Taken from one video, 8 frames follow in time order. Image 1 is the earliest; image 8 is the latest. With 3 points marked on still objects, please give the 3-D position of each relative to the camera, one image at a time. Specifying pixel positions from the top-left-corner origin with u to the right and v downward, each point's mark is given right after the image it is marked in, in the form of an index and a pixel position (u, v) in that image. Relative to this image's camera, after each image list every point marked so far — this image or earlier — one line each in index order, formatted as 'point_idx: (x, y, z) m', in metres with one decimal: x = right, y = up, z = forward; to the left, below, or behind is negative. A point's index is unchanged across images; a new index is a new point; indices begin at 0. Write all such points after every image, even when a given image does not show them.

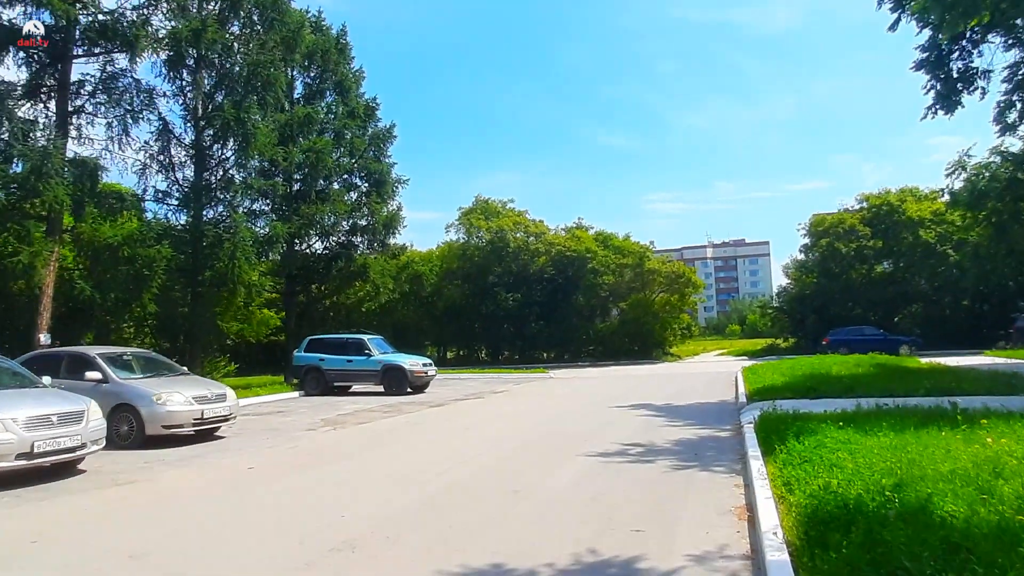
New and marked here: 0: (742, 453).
0: (+3.6, -2.6, +10.7) m
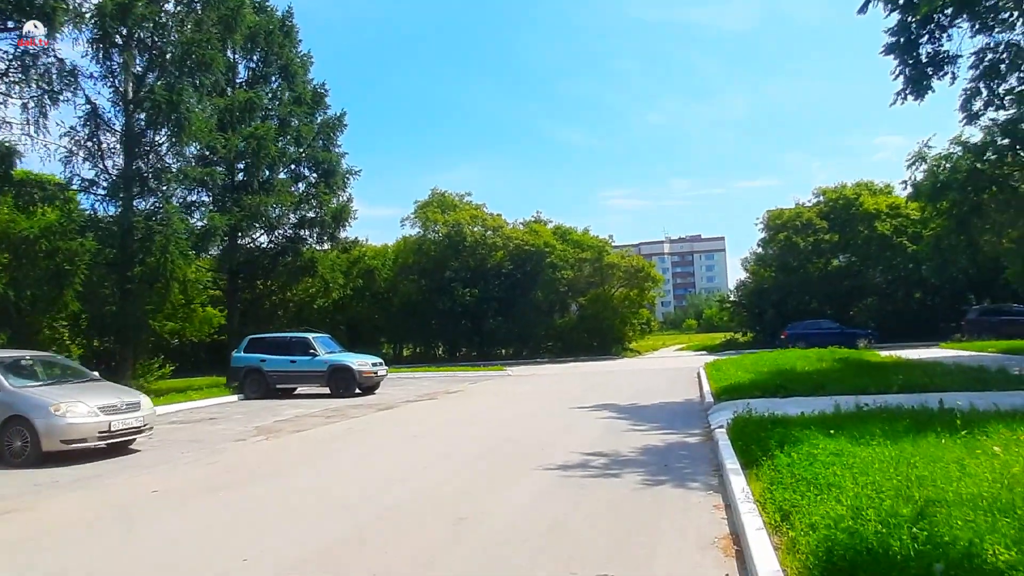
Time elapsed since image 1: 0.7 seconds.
0: (+2.9, -2.5, +9.6) m
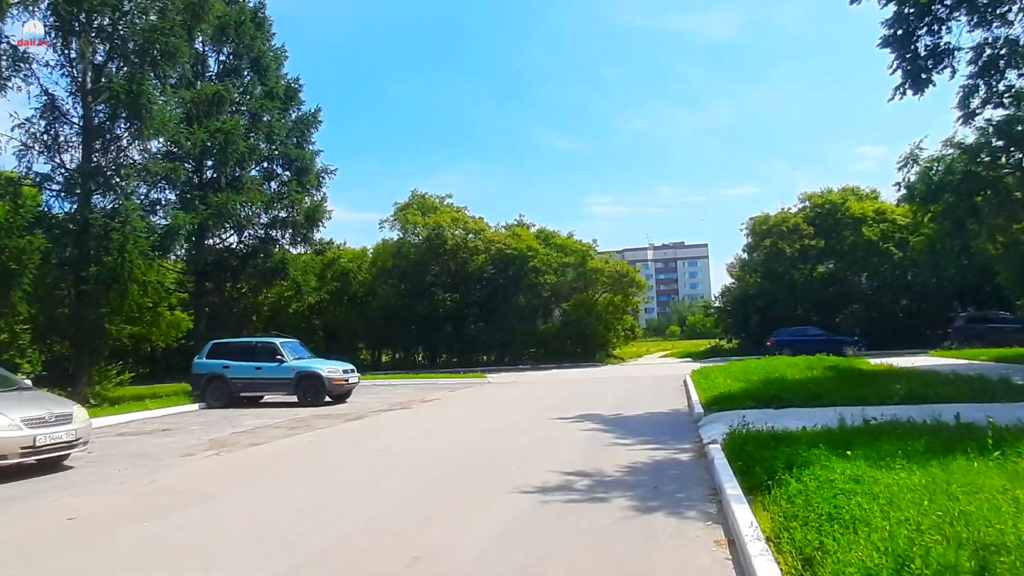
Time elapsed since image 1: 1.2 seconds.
0: (+2.5, -2.5, +8.5) m
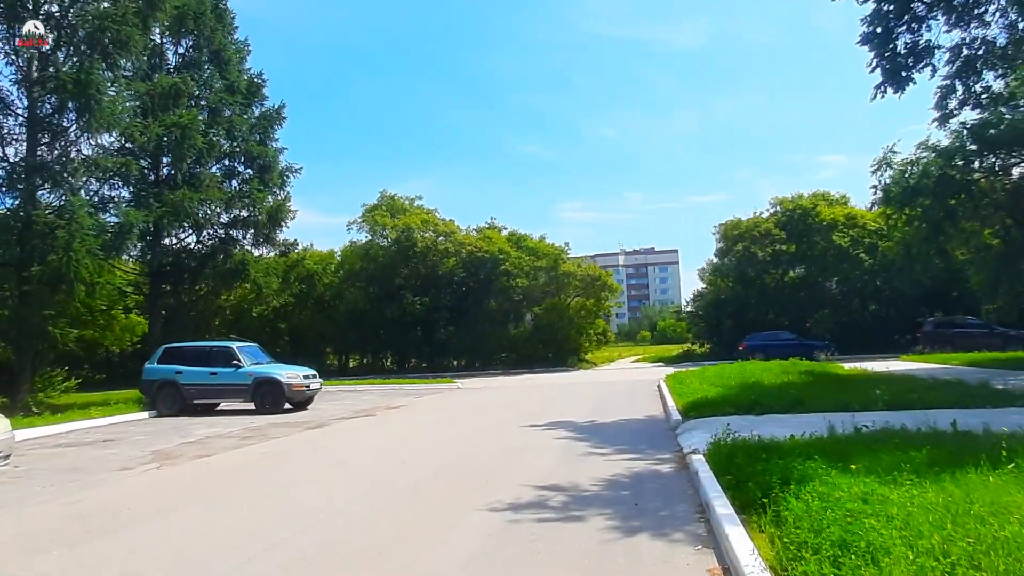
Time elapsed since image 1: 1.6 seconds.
0: (+2.1, -2.5, +7.7) m
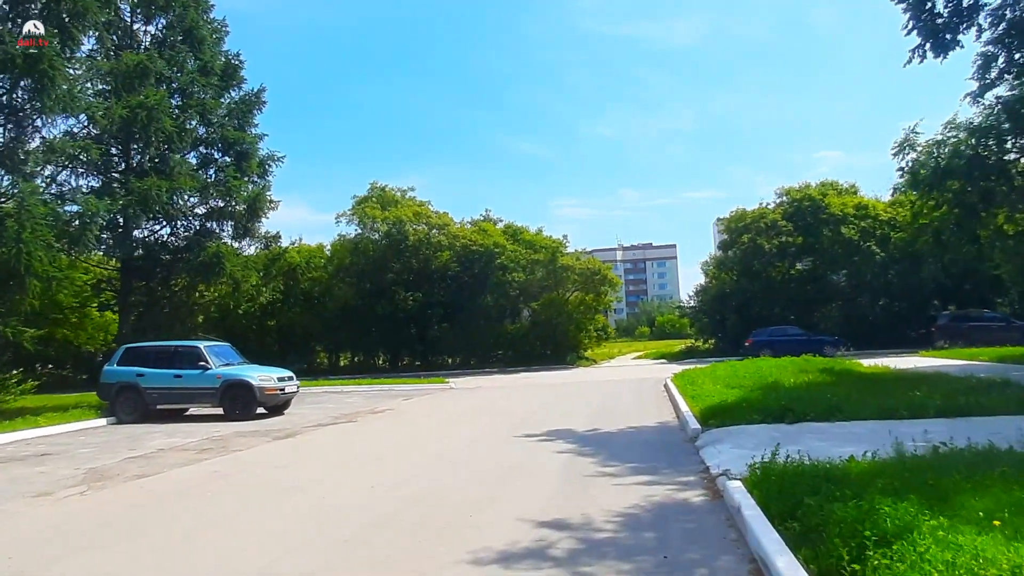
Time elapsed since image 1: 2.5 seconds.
0: (+2.0, -2.3, +5.8) m
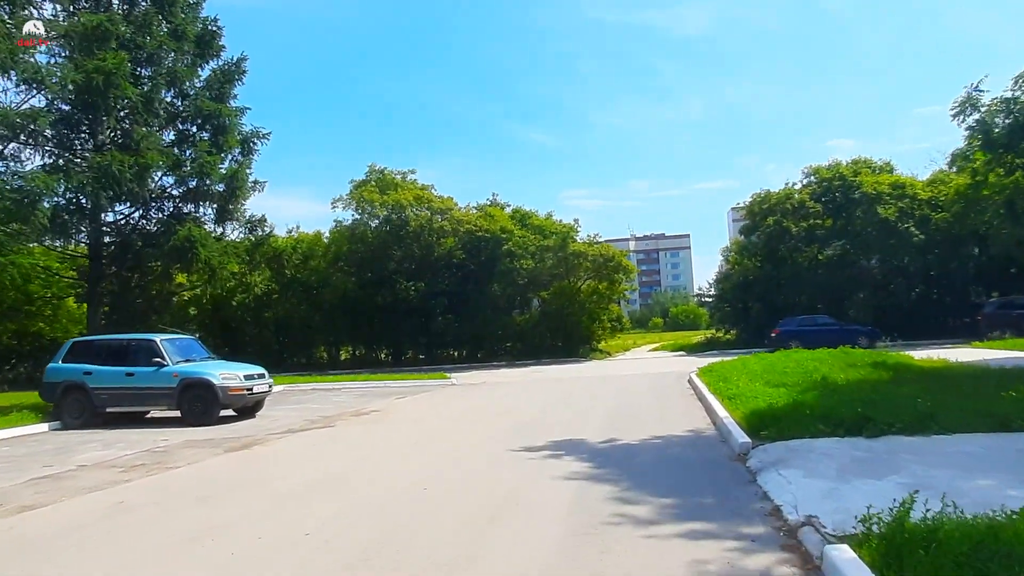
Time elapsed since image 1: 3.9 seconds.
0: (+1.9, -2.0, +2.9) m
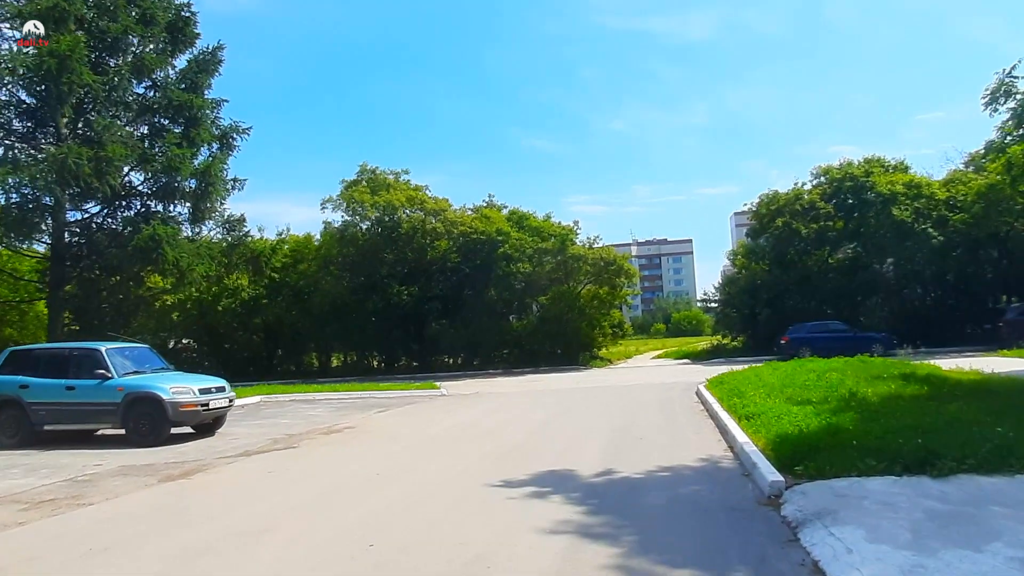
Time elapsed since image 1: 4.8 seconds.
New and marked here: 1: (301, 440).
0: (+1.5, -2.0, +1.0) m
1: (-4.9, -3.6, +16.0) m
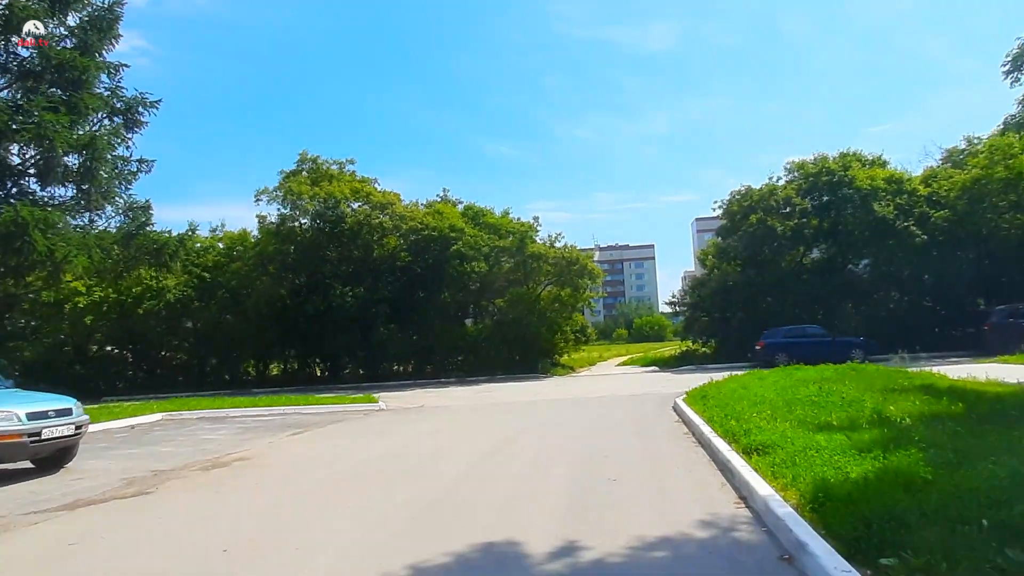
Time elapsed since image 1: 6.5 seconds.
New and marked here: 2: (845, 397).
0: (+1.2, -1.7, -2.4) m
1: (-6.1, -3.4, +12.2) m
2: (+7.0, -2.2, +13.9) m
